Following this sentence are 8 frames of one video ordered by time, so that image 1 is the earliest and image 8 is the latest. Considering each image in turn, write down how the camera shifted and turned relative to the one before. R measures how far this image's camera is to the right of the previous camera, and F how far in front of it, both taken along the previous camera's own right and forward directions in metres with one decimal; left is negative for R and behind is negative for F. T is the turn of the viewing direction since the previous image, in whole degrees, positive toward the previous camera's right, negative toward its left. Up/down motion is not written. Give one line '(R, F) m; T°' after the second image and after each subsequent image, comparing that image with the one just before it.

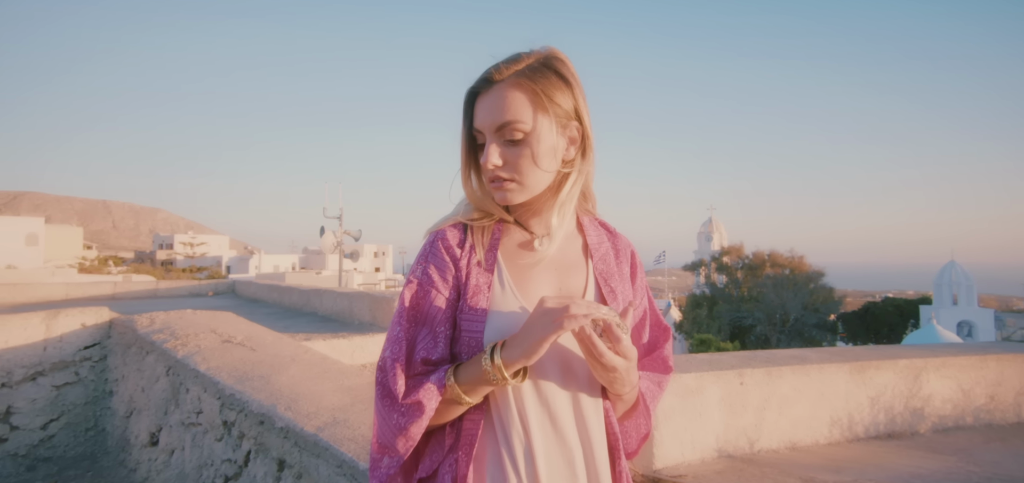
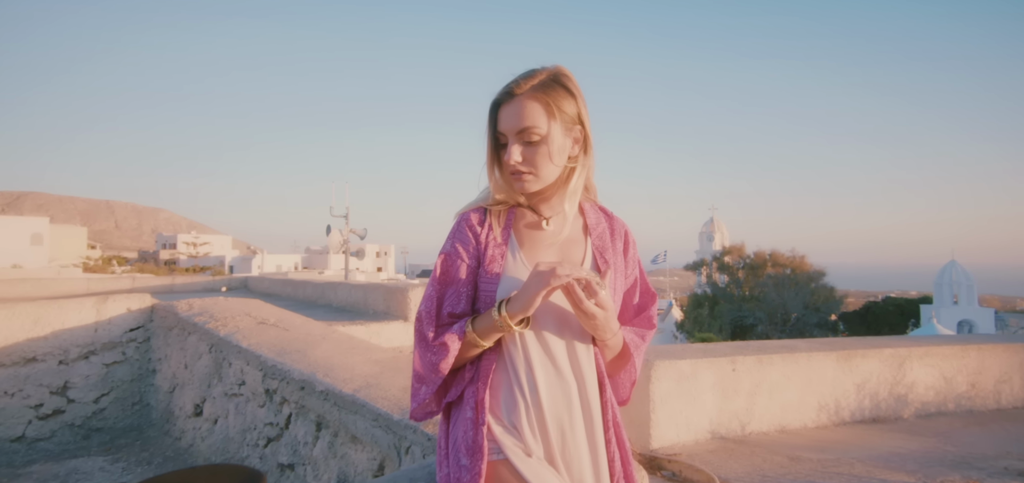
(0.0, -0.3) m; 0°
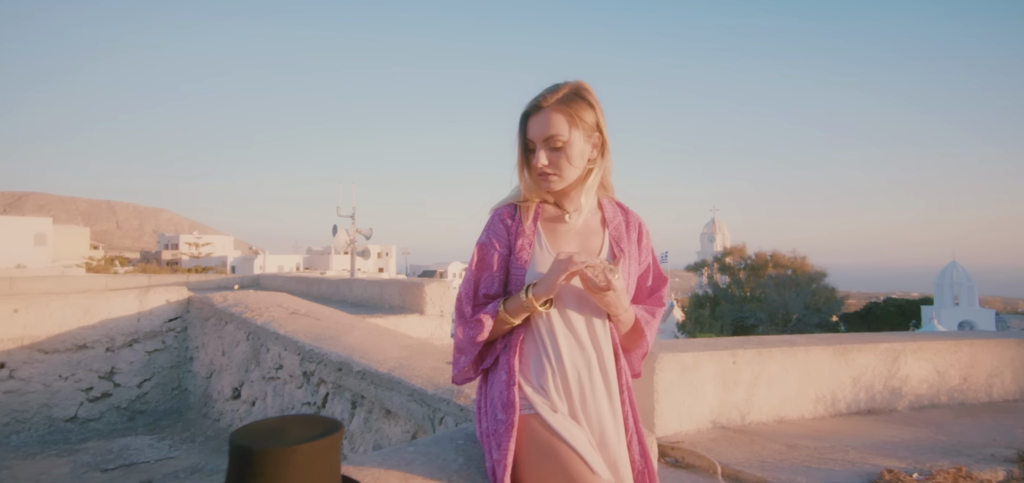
(-0.1, -0.2) m; 0°
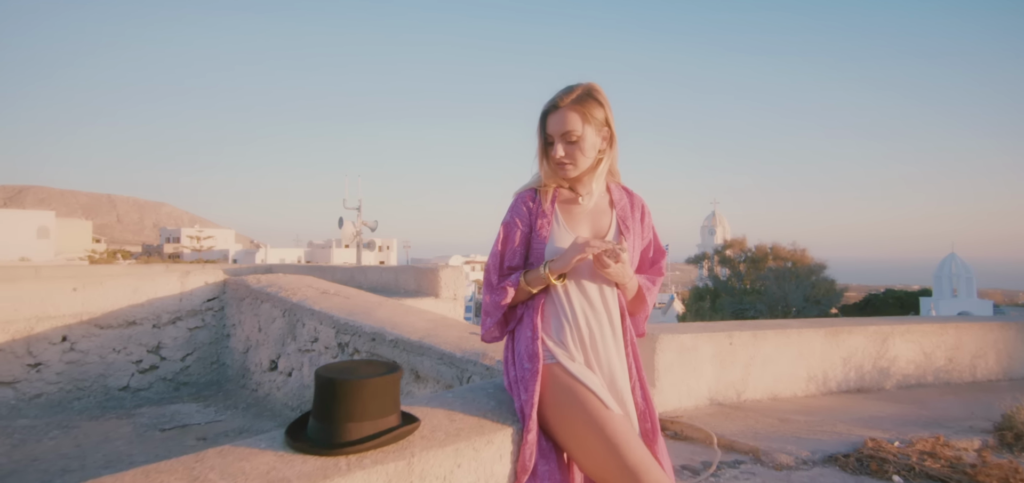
(-0.1, -0.2) m; 0°
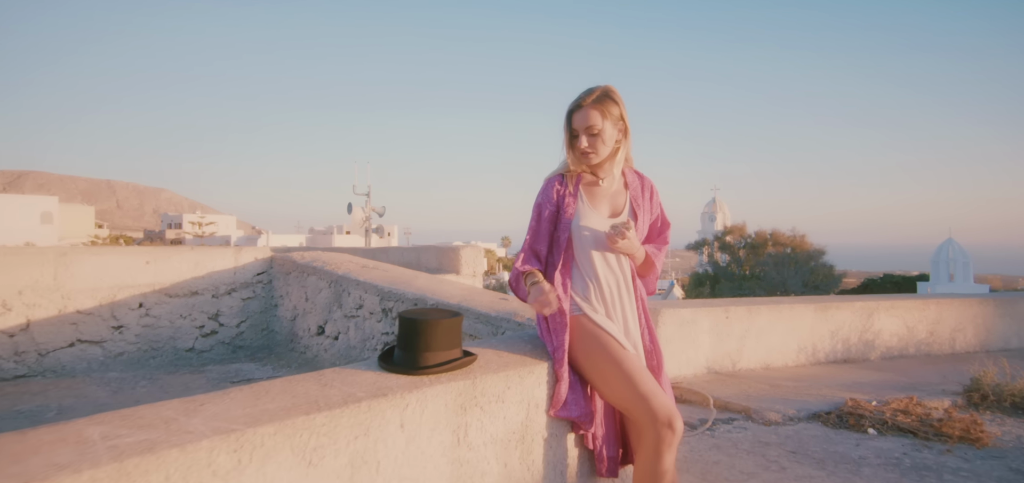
(-0.1, -0.4) m; 0°
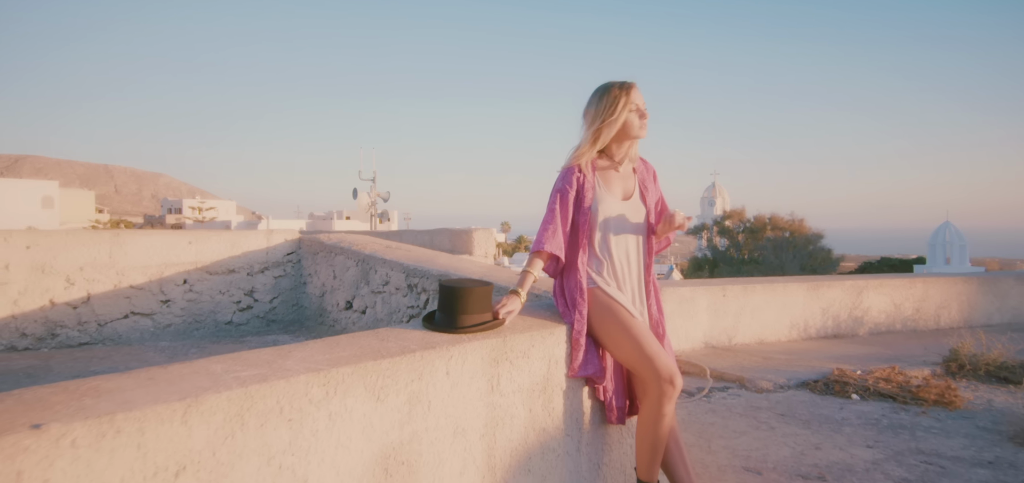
(-0.1, -0.3) m; 0°
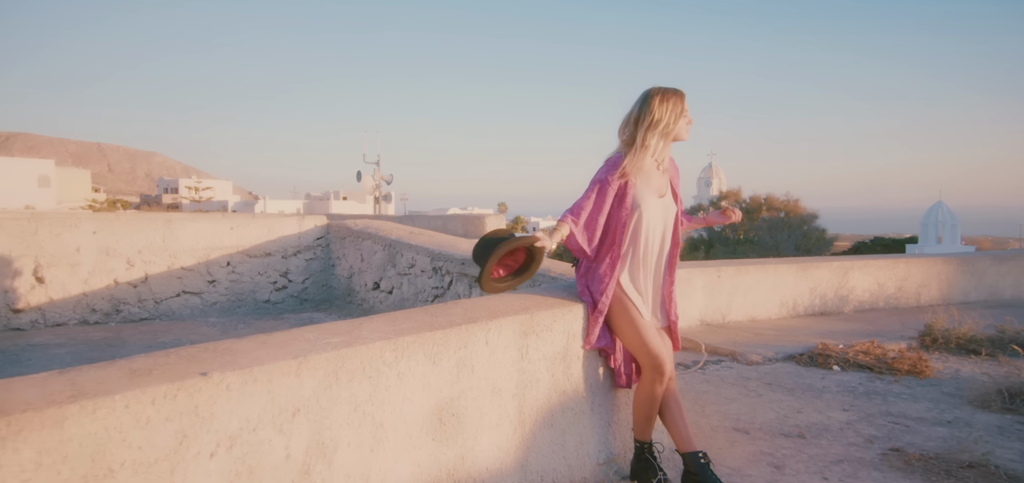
(-0.1, -0.3) m; 0°
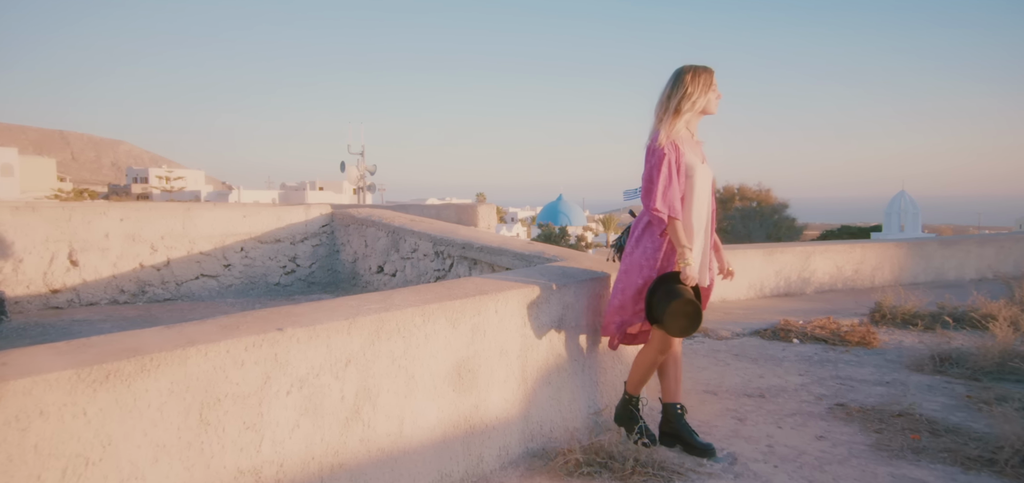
(-0.1, -0.4) m; +2°
